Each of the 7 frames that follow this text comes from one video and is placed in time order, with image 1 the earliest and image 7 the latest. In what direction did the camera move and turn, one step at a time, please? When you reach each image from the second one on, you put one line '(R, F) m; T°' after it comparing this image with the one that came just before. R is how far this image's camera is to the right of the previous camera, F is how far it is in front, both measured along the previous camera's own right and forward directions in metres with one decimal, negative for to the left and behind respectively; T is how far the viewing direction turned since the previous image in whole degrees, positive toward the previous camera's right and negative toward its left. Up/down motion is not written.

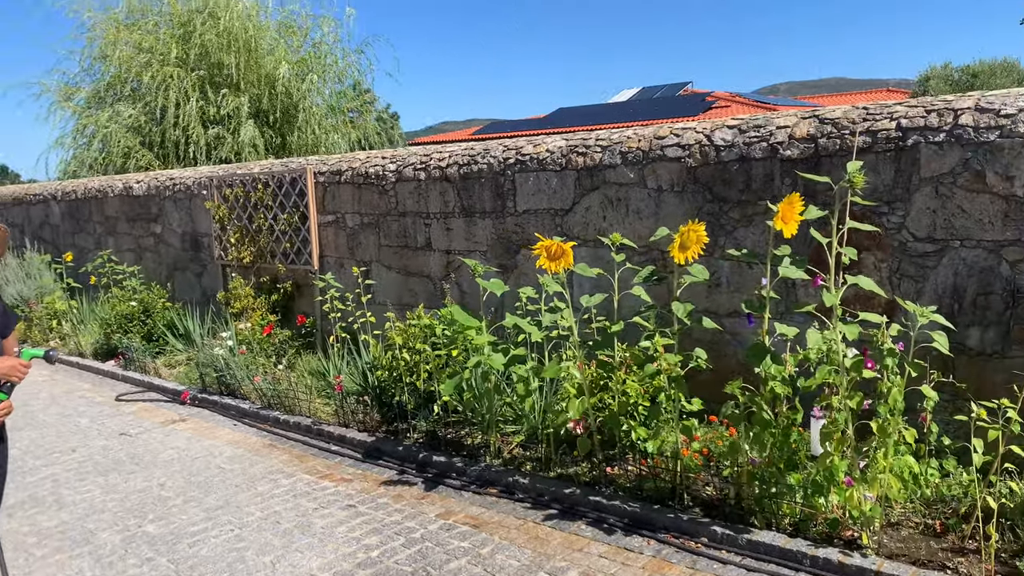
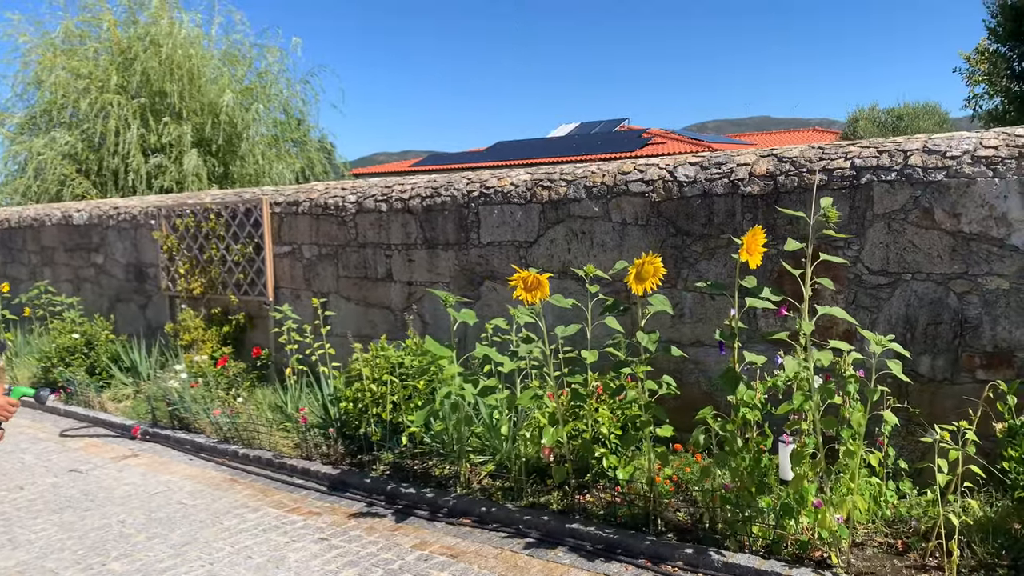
(-0.2, -0.1) m; +5°
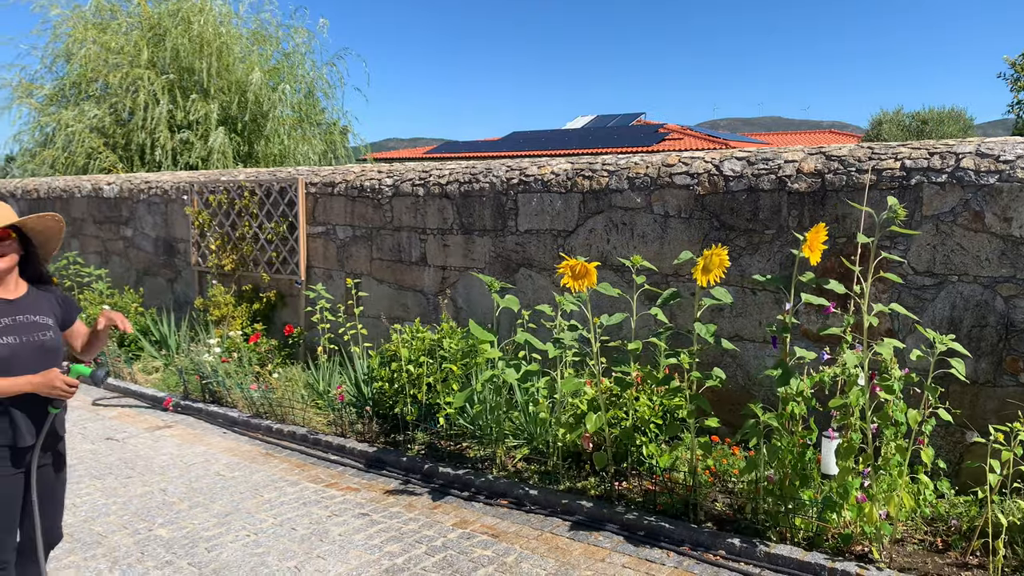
(-0.2, 0.0) m; 0°
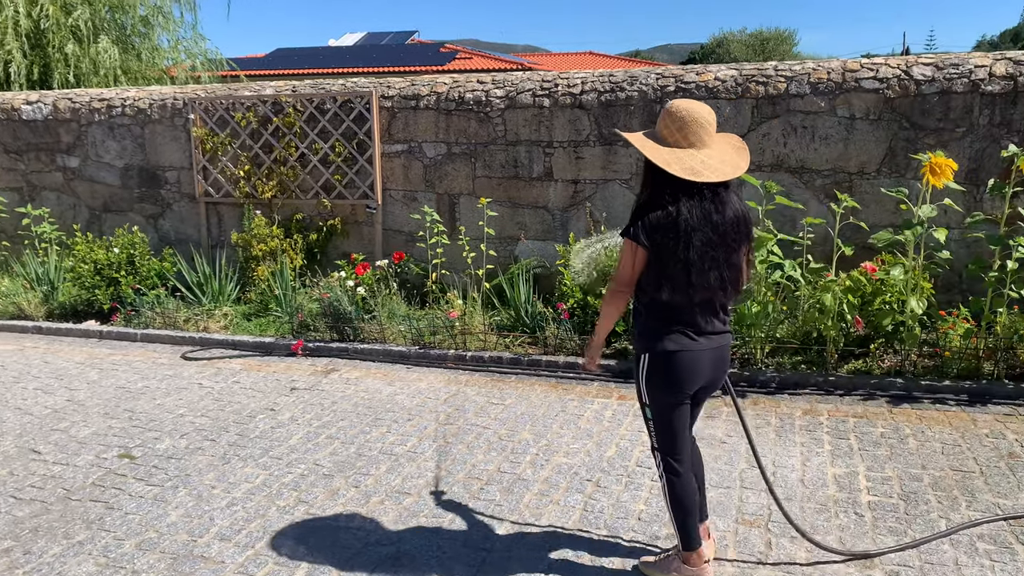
(-2.8, +0.5) m; +19°
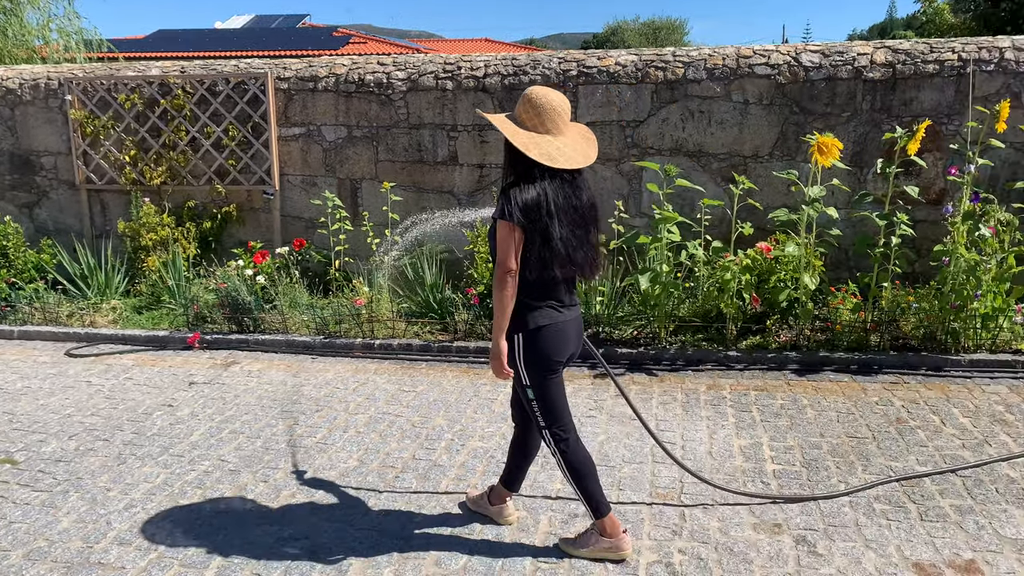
(0.0, 0.0) m; +7°
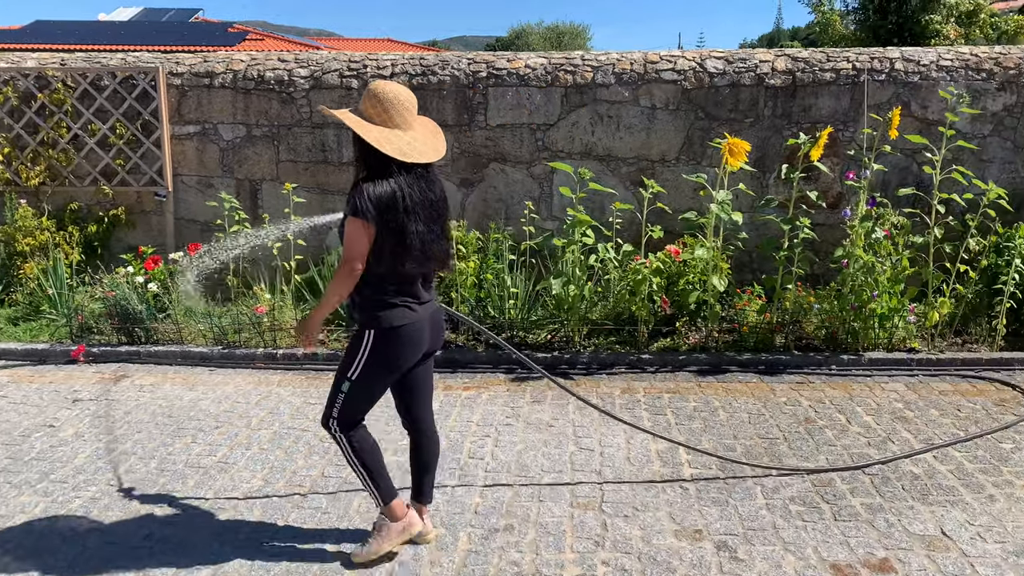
(0.0, +0.1) m; +7°
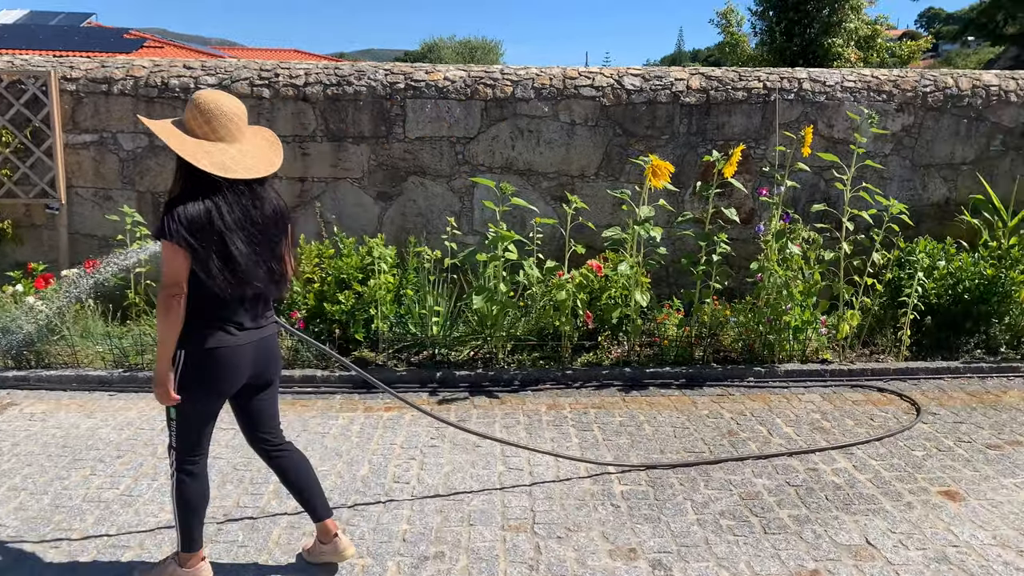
(-0.1, +0.1) m; +6°
